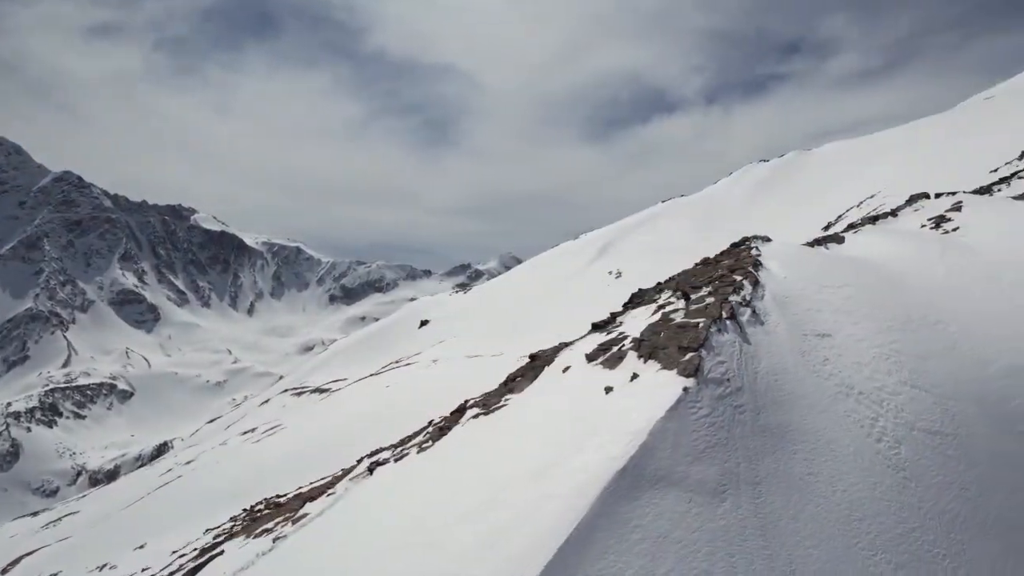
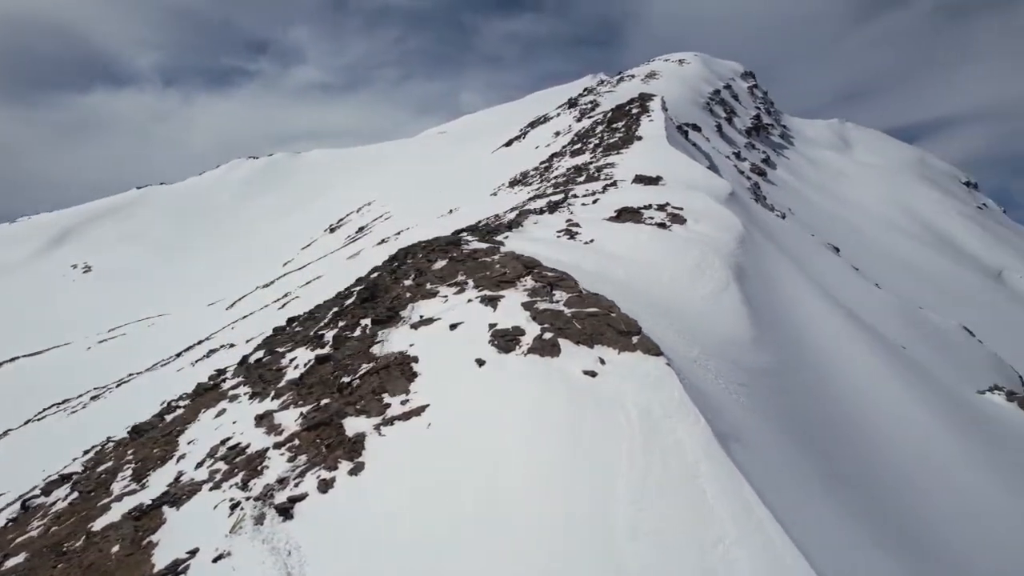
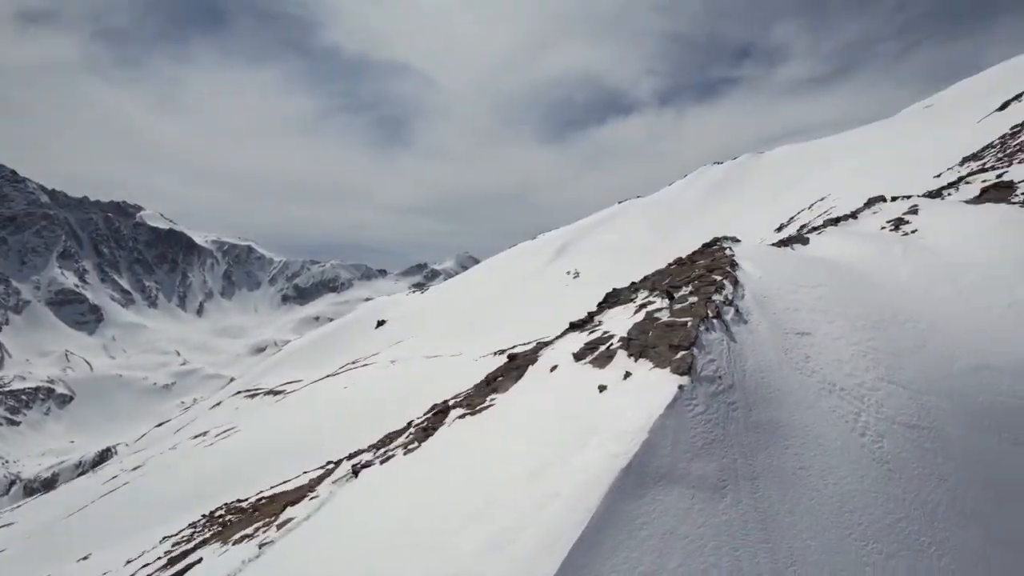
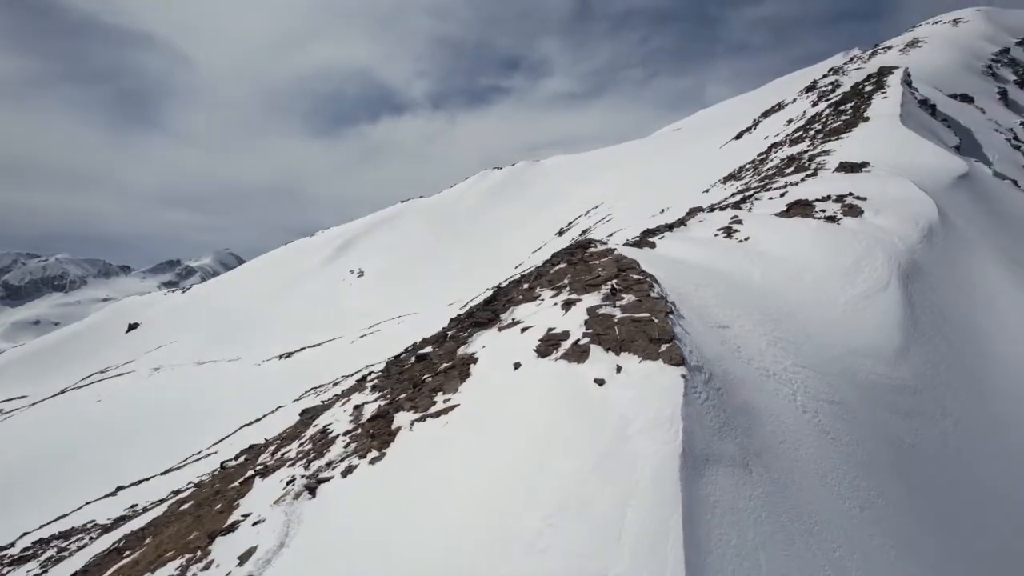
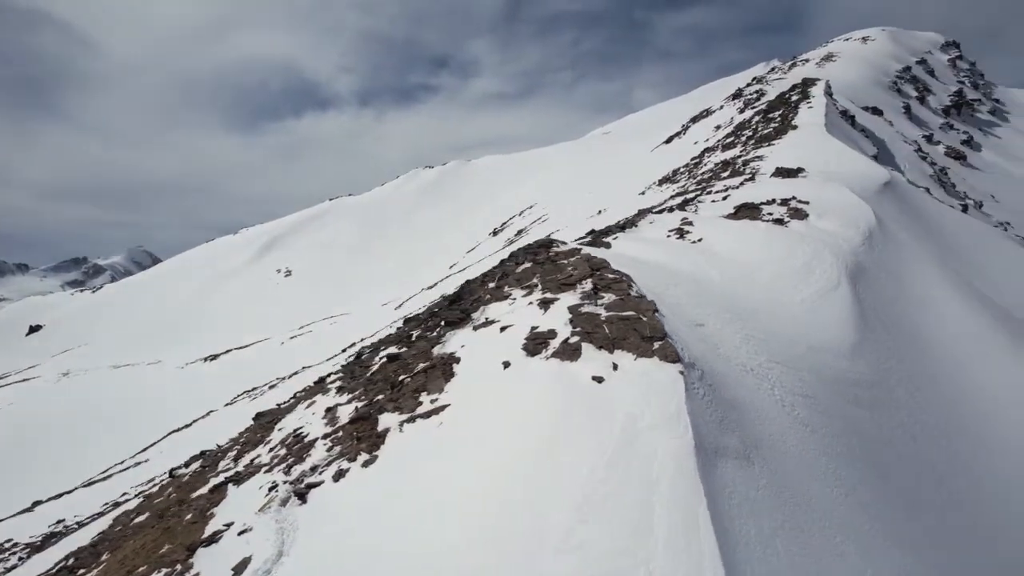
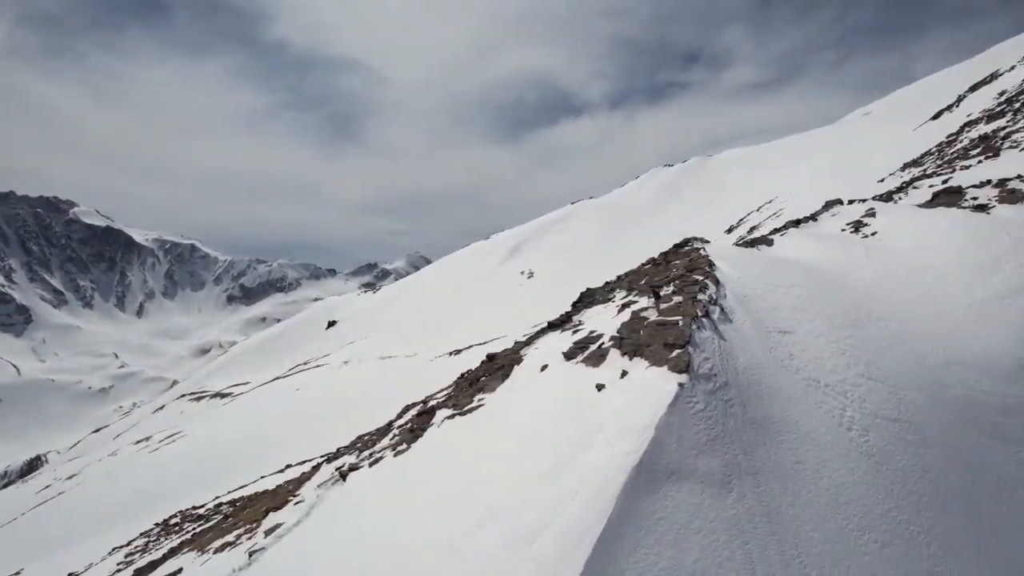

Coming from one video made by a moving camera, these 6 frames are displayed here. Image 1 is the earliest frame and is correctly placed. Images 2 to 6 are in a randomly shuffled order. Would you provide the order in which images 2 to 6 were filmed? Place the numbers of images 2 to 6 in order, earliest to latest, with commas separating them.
3, 6, 4, 5, 2
